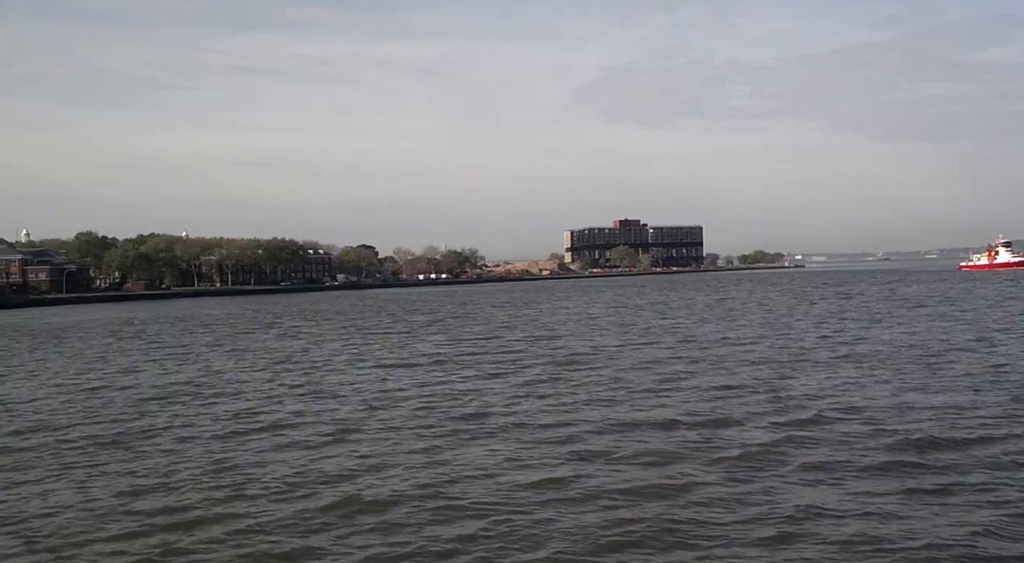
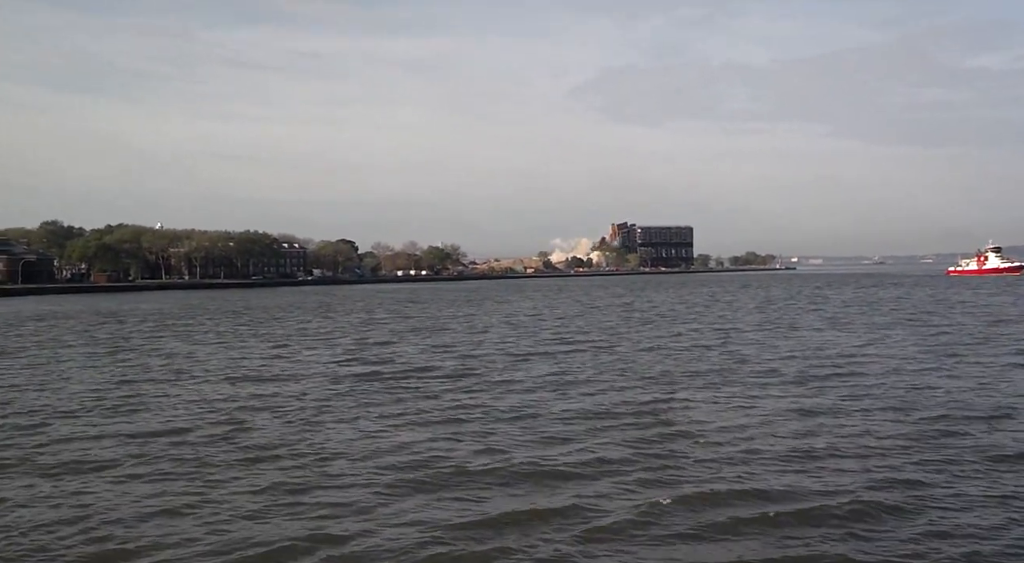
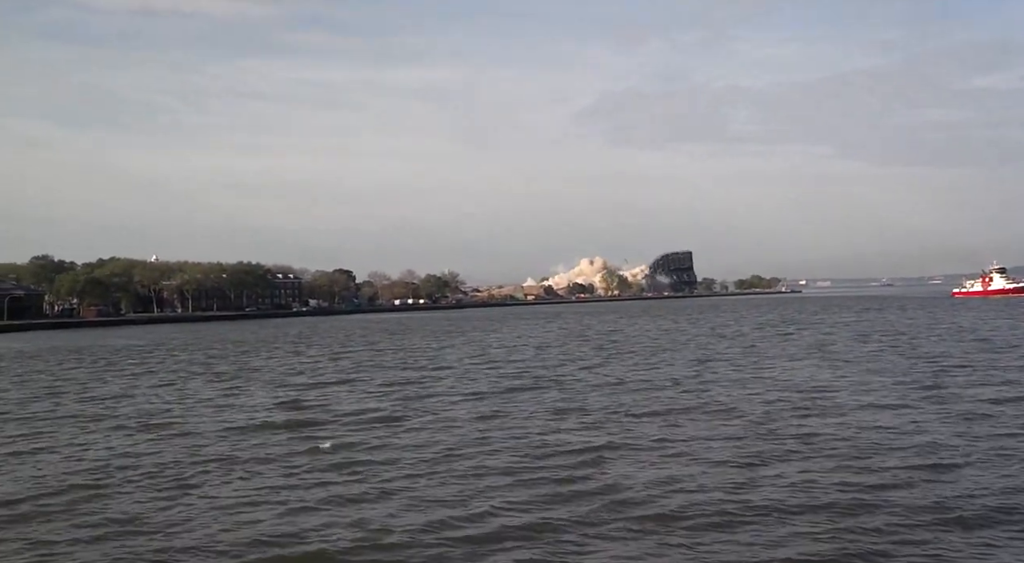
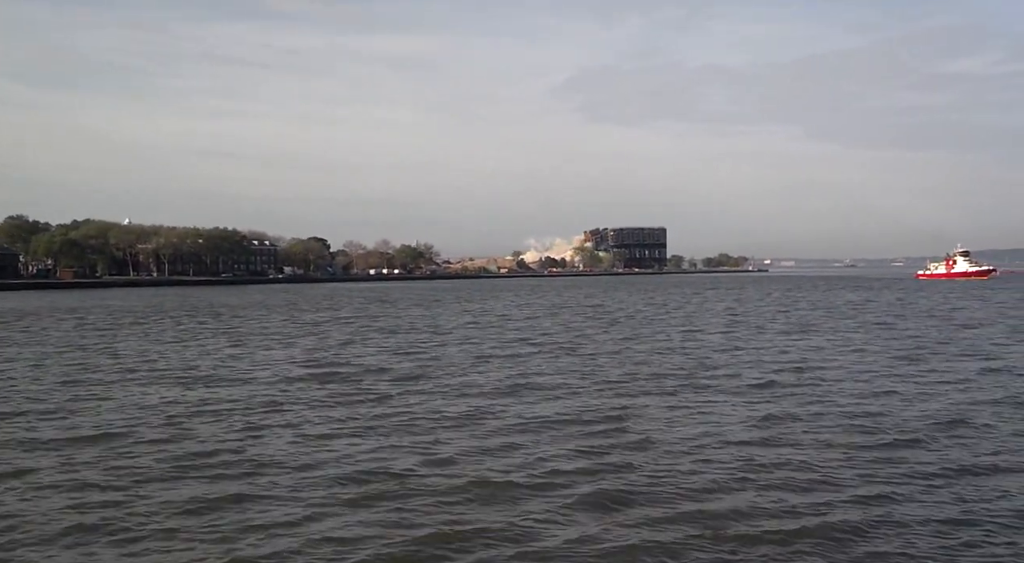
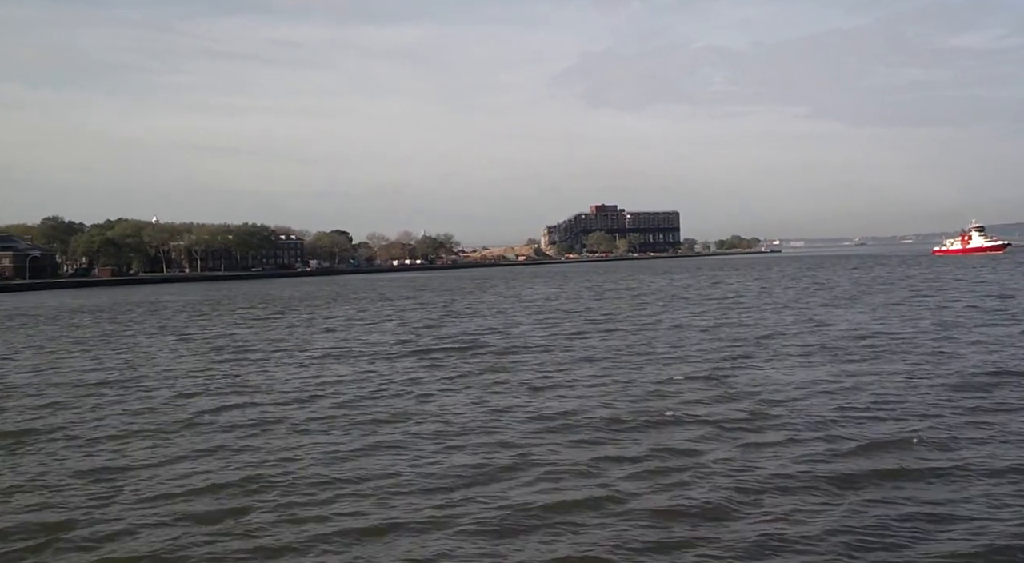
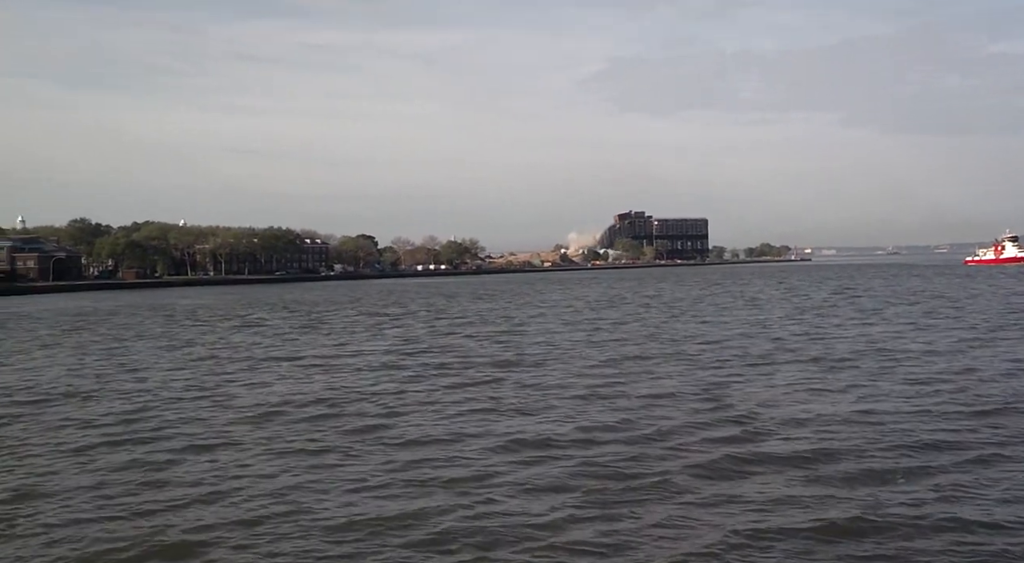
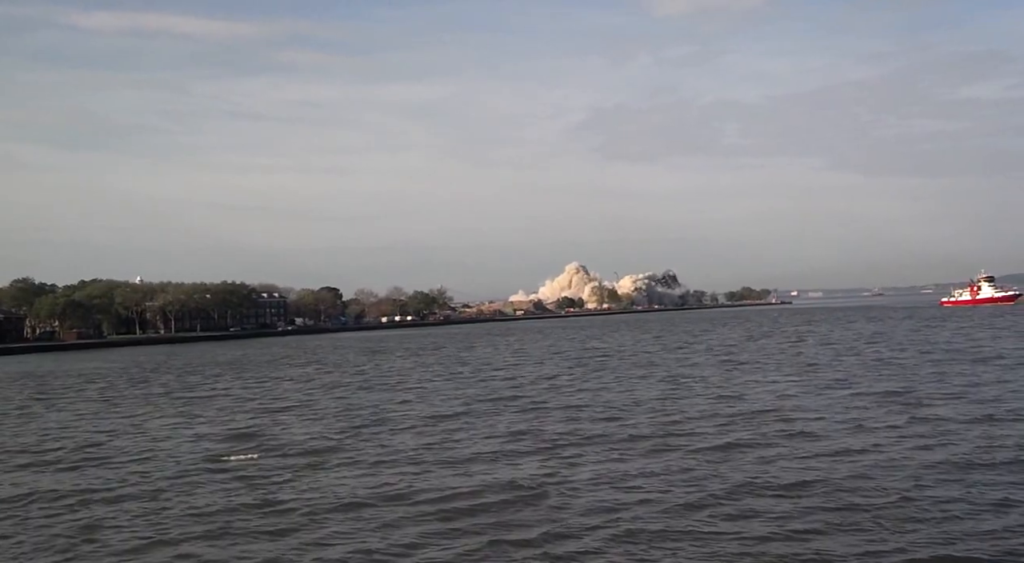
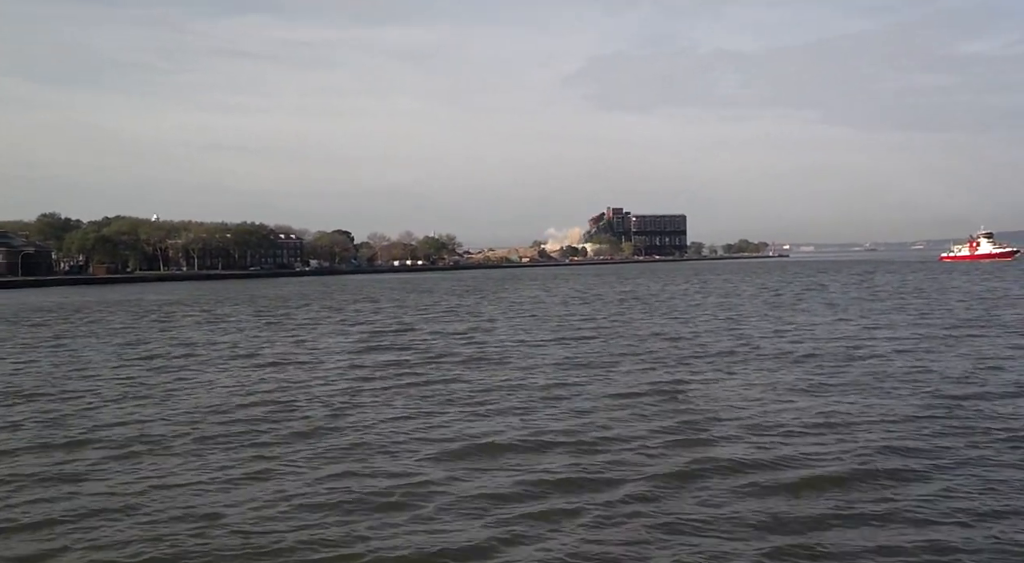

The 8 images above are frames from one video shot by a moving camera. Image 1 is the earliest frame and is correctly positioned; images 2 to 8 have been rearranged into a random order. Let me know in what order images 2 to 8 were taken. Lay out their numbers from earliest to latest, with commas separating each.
5, 6, 8, 2, 4, 3, 7
